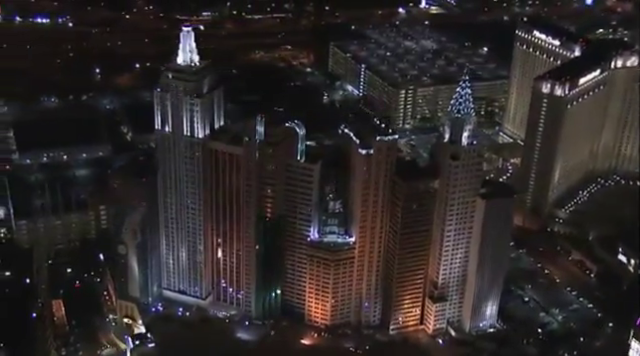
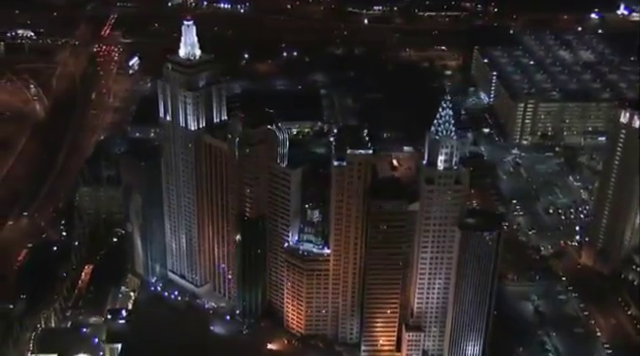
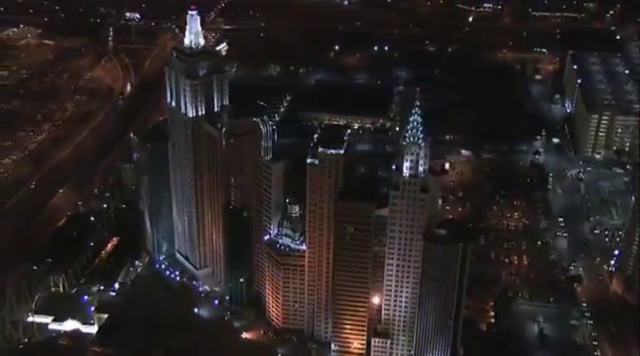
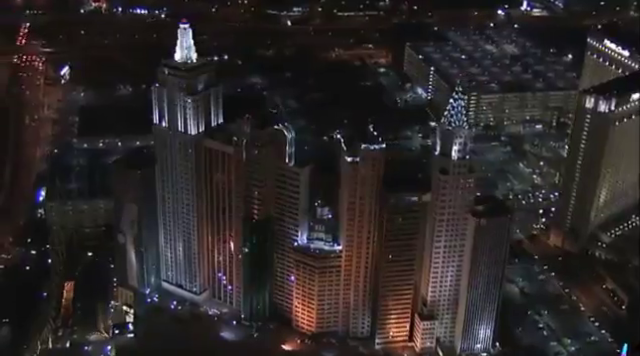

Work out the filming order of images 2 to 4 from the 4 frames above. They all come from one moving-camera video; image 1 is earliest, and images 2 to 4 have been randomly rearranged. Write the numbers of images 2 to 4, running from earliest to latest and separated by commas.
4, 2, 3
